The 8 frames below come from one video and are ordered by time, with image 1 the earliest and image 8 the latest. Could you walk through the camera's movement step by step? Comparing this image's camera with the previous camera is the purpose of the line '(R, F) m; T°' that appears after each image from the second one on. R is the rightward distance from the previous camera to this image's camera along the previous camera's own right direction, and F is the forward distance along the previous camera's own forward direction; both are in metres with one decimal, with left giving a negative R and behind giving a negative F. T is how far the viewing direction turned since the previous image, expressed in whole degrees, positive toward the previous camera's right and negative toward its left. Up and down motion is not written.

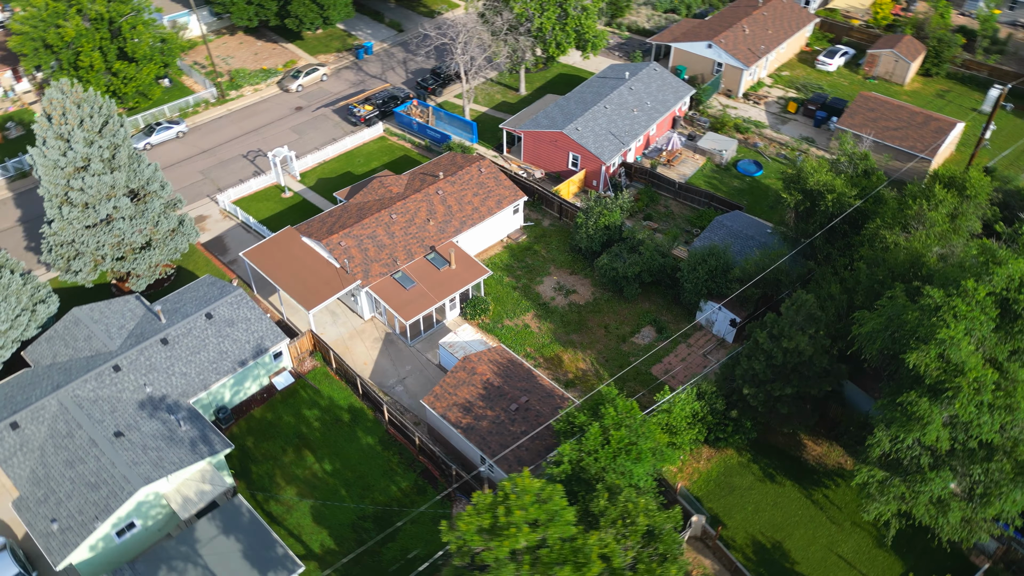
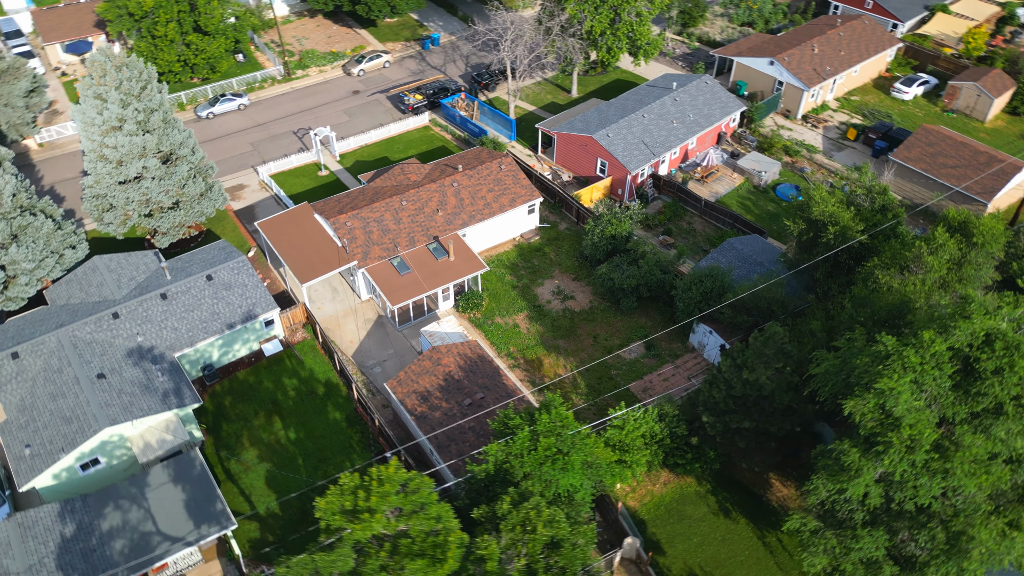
(+4.9, +0.3) m; -8°
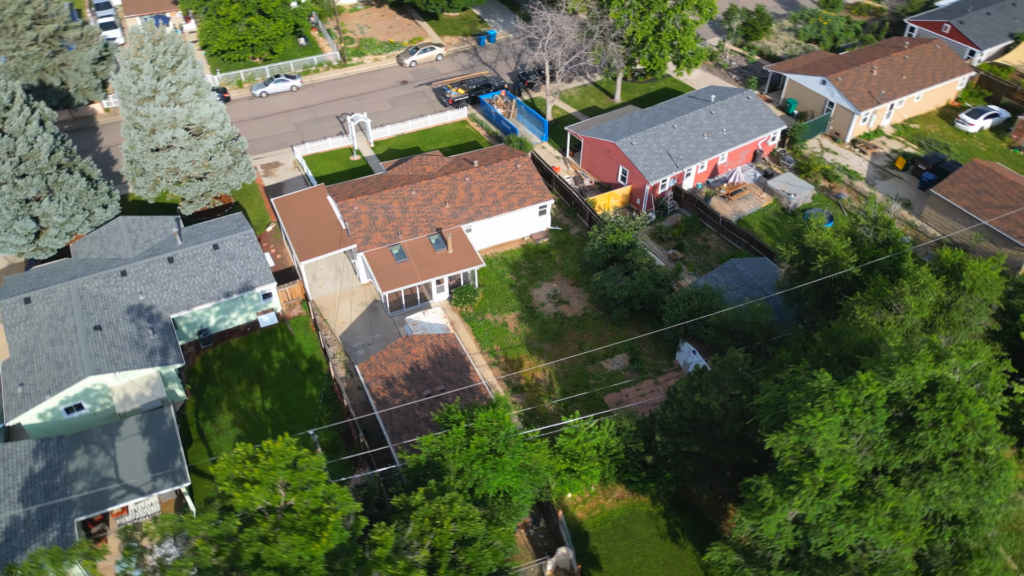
(+4.3, +0.2) m; -7°
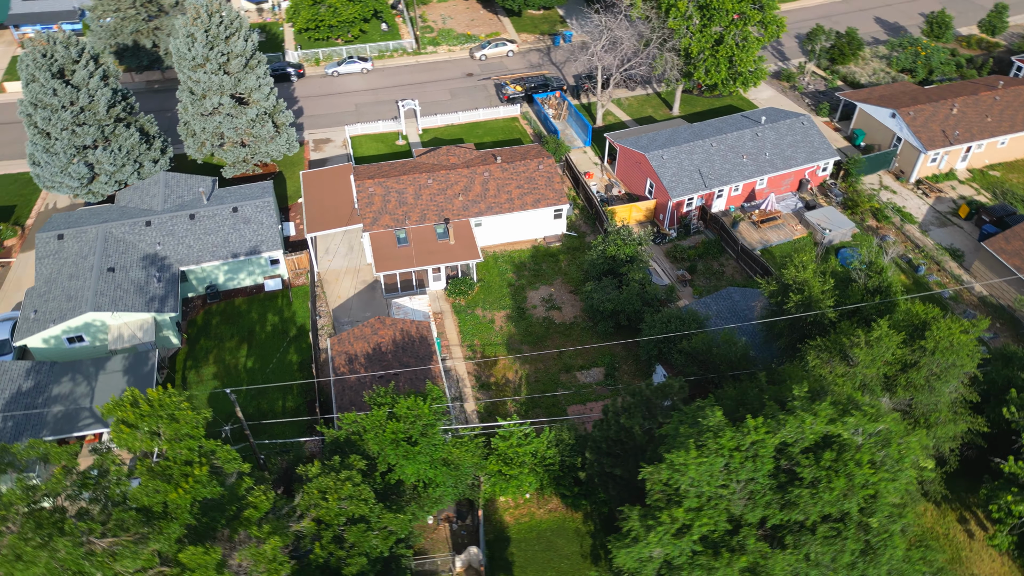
(+5.7, +0.4) m; -9°
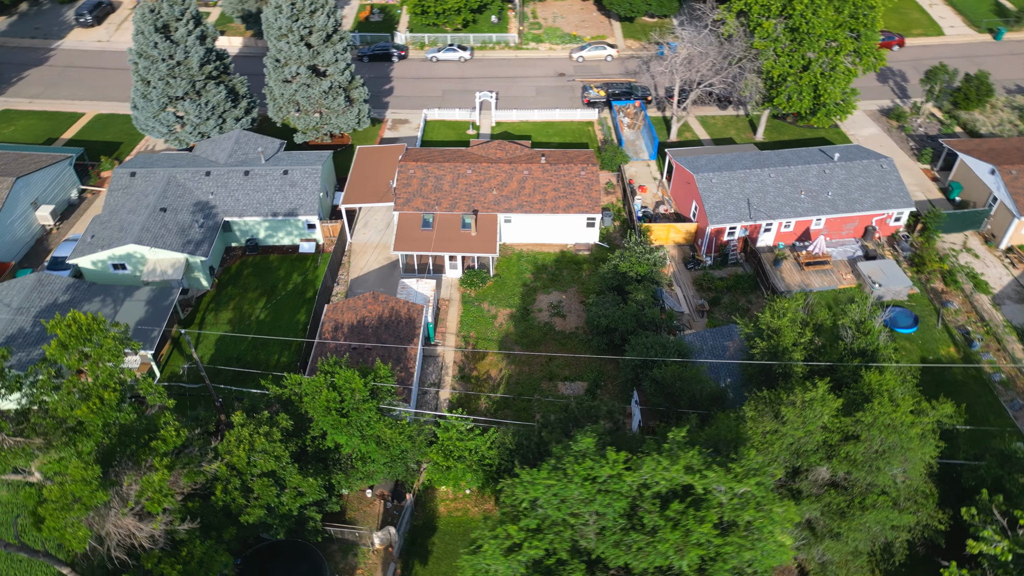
(+6.2, +0.6) m; -11°
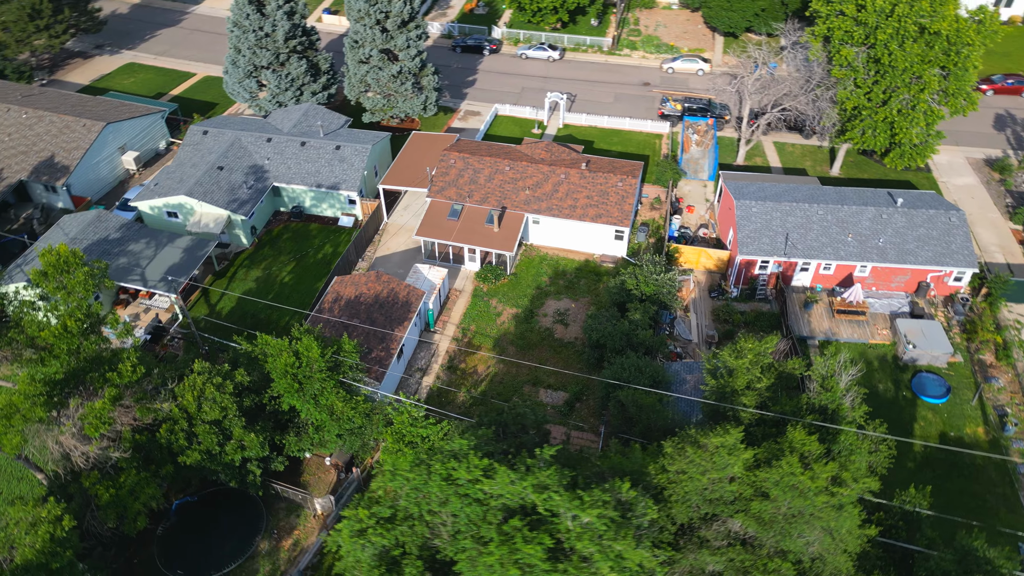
(+5.5, +0.5) m; -10°
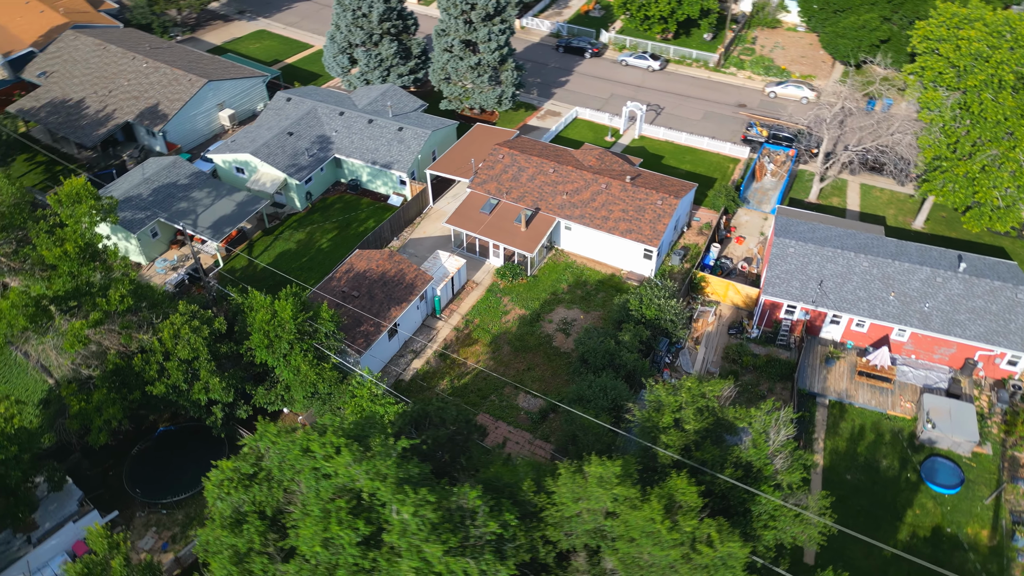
(+6.0, +0.6) m; -11°
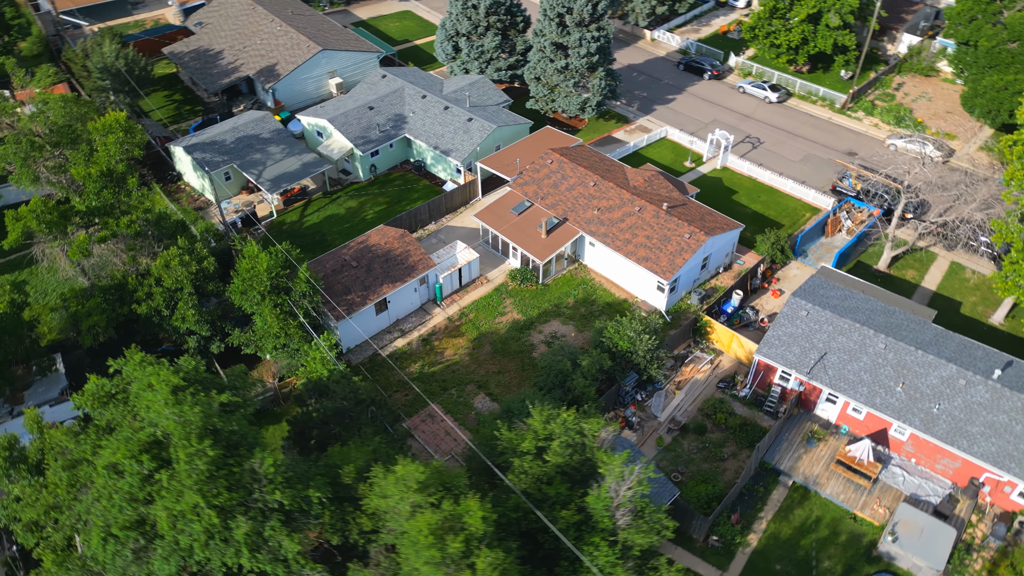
(+8.0, +1.0) m; -13°
